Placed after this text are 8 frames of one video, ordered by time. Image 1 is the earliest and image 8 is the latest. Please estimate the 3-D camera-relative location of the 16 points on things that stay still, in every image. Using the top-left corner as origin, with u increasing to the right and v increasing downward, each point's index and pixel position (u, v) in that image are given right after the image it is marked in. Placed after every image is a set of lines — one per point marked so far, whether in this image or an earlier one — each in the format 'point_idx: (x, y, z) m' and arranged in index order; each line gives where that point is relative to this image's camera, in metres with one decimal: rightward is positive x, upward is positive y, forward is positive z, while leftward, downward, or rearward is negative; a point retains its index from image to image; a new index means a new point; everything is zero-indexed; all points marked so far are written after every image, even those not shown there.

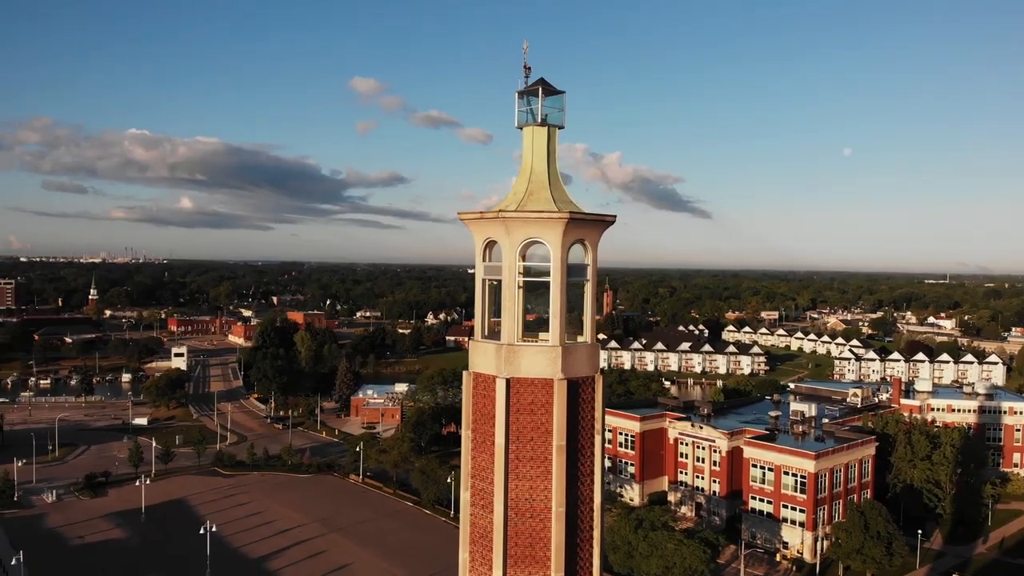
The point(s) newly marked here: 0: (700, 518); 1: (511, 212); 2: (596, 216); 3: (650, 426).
0: (+4.2, -5.1, +18.1) m
1: (0.0, +0.3, +3.1) m
2: (+0.3, +0.3, +3.2) m
3: (+3.3, -3.3, +19.3) m
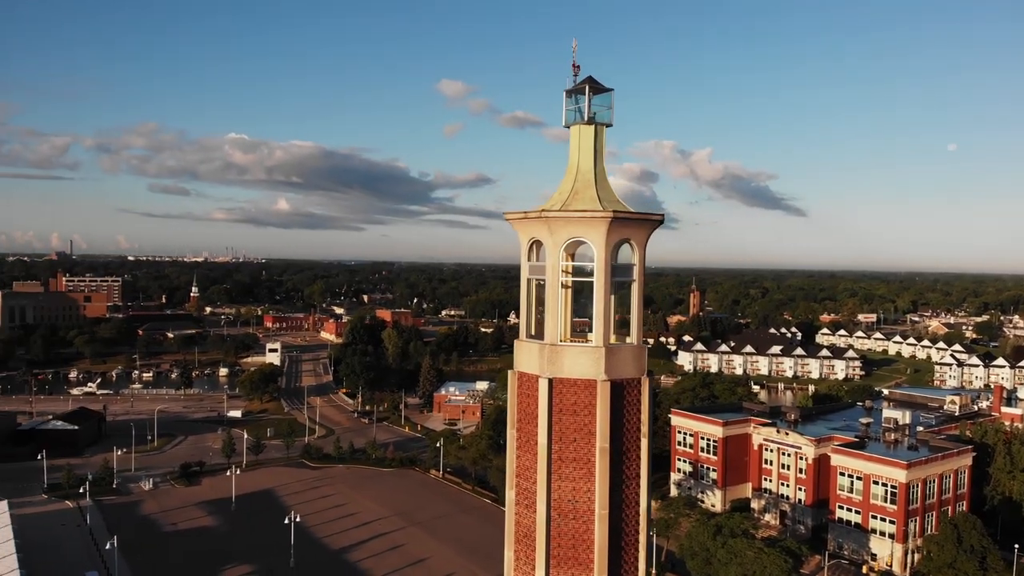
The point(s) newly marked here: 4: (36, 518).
0: (+5.8, -5.1, +17.6) m
1: (+0.2, +0.3, +3.1) m
2: (+0.5, +0.3, +3.1) m
3: (+5.1, -3.3, +18.8) m
4: (-10.4, -5.0, +17.8) m
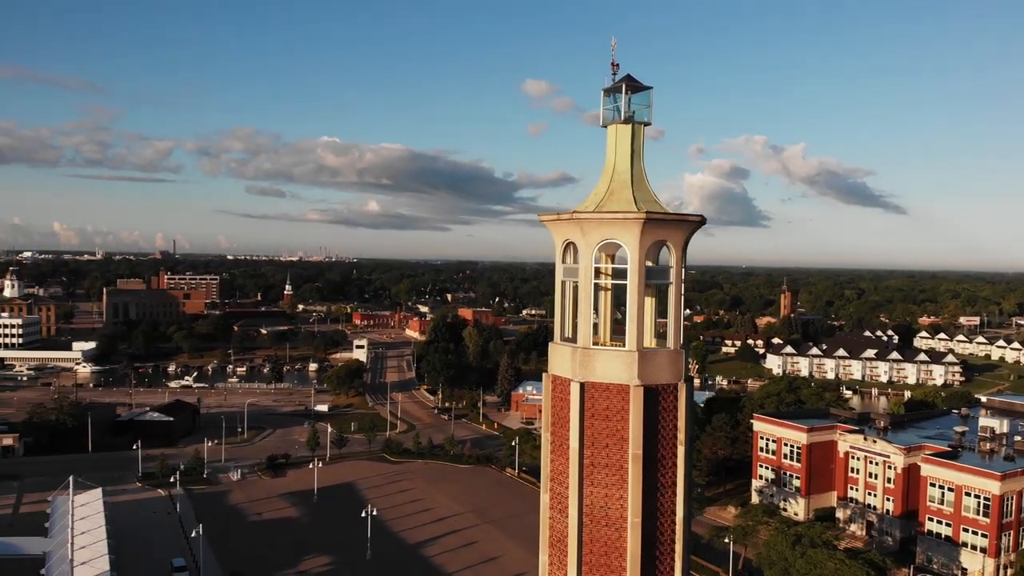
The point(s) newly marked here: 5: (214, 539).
0: (+7.4, -5.1, +16.9) m
1: (+0.3, +0.3, +3.1) m
2: (+0.6, +0.3, +3.1) m
3: (+6.8, -3.3, +18.2) m
4: (-8.7, -4.9, +18.7) m
5: (-6.1, -5.1, +16.8) m
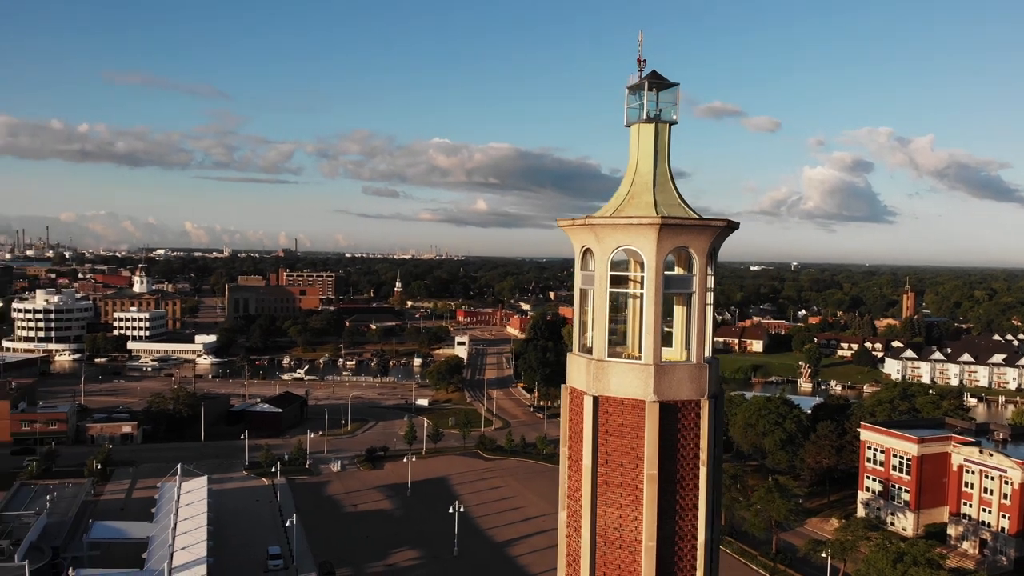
0: (+9.1, -5.2, +15.7) m
1: (+0.3, +0.3, +2.9) m
2: (+0.7, +0.2, +2.9) m
3: (+8.7, -3.4, +17.1) m
4: (-6.6, -4.9, +19.6) m
5: (-4.3, -5.1, +17.4) m
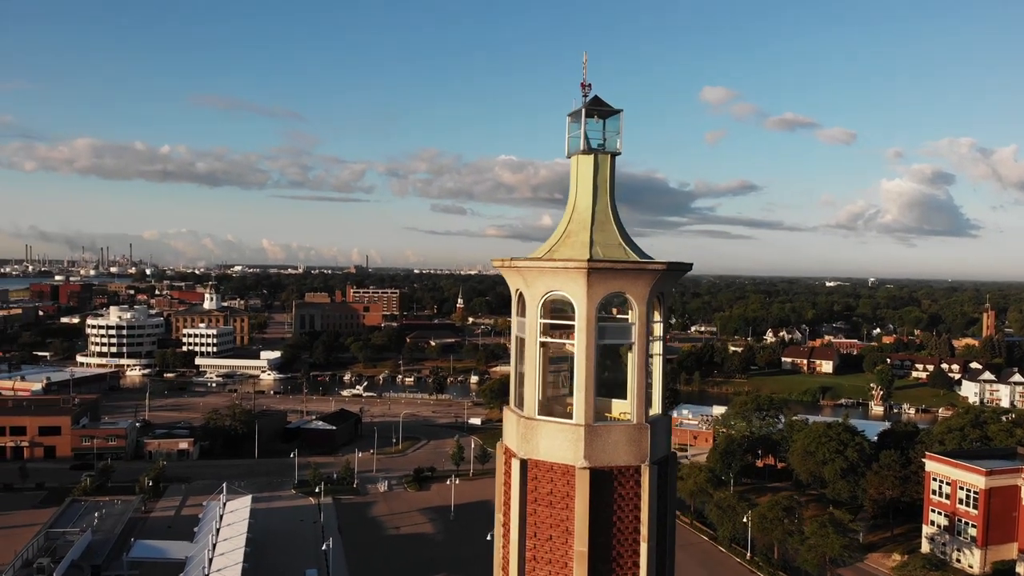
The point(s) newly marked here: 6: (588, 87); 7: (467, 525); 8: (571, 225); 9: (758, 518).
0: (+9.8, -5.6, +14.6) m
1: (0.0, +0.1, +2.6) m
2: (+0.4, +0.1, +2.5) m
3: (+9.5, -3.8, +16.0) m
4: (-5.6, -5.4, +19.7) m
5: (-3.4, -5.5, +17.3) m
6: (+0.3, +0.7, +2.8) m
7: (-1.1, -5.7, +19.7) m
8: (+0.2, +0.2, +2.7) m
9: (+4.9, -4.5, +16.2) m
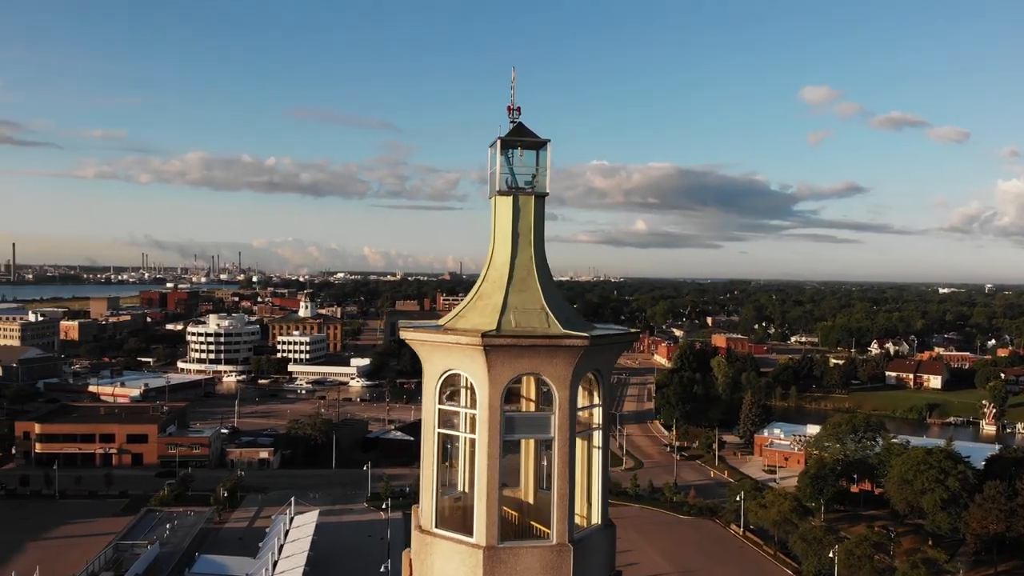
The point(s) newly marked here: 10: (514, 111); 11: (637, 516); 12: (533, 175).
0: (+10.8, -5.9, +12.8) m
1: (-0.2, -0.1, +2.1) m
2: (+0.1, -0.1, +2.0) m
3: (+10.6, -4.1, +14.3) m
4: (-3.9, -5.7, +19.6) m
5: (-2.1, -5.8, +17.0) m
6: (0.0, +0.5, +2.3) m
7: (+0.5, -6.0, +19.1) m
8: (-0.1, 0.0, +2.2) m
9: (+6.1, -4.8, +15.0) m
10: (0.0, +0.5, +2.4) m
11: (+3.0, -6.0, +18.6) m
12: (+0.1, +0.3, +2.2) m
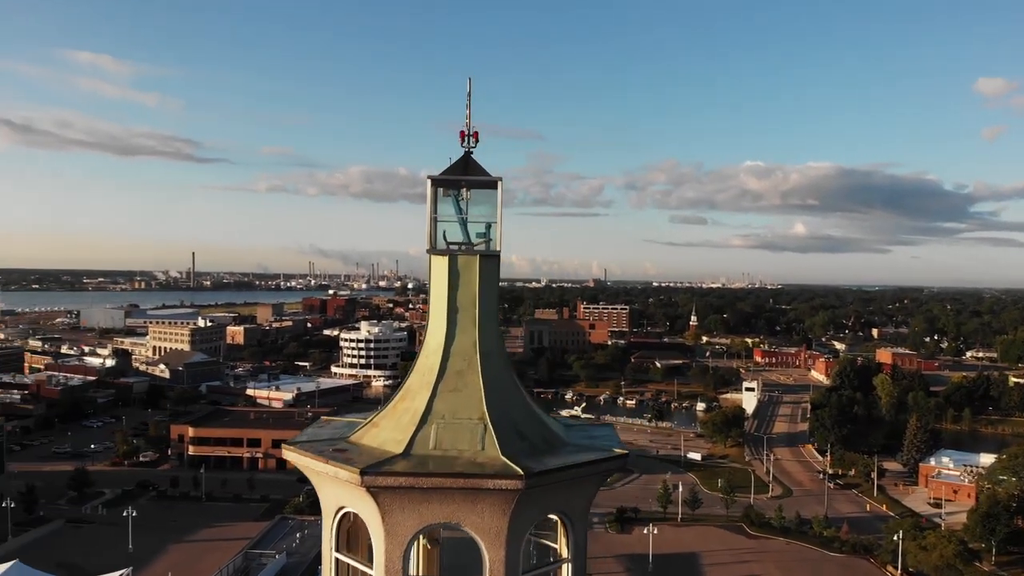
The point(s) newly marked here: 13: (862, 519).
0: (+12.4, -6.2, +10.0) m
1: (-0.4, -0.3, +1.5) m
2: (-0.1, -0.3, +1.3) m
3: (+12.5, -4.4, +11.6) m
4: (-0.9, -6.0, +19.4) m
5: (+0.5, -6.1, +16.4) m
6: (-0.1, +0.3, +1.7) m
7: (+3.4, -6.4, +18.1) m
8: (-0.2, -0.2, +1.5) m
9: (+8.1, -5.2, +13.0) m
10: (-0.1, +0.3, +1.7) m
11: (+5.7, -6.3, +17.1) m
12: (-0.1, +0.1, +1.6) m
13: (+8.5, -5.9, +20.0) m
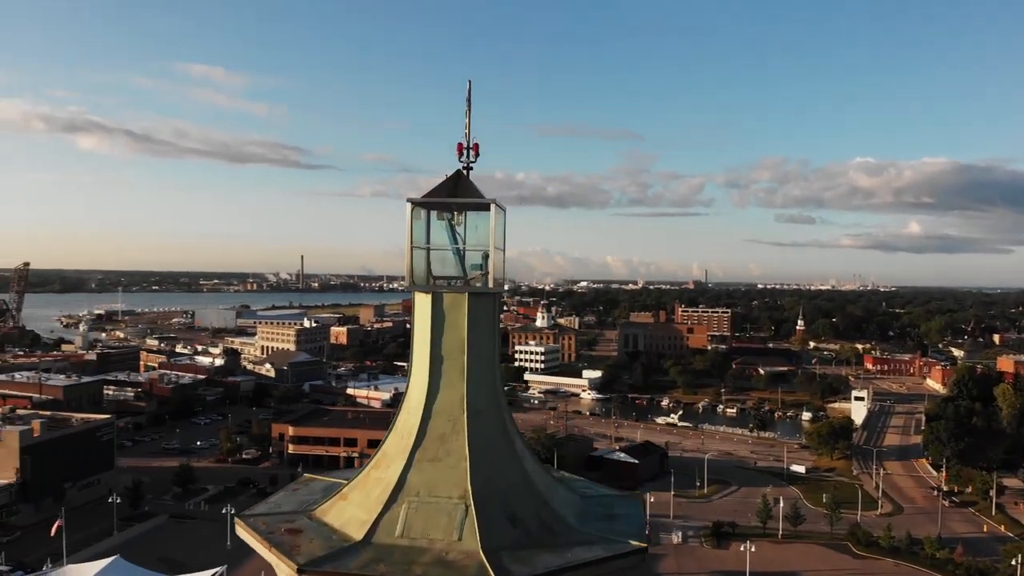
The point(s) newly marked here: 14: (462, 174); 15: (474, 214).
0: (+13.3, -6.3, +8.2) m
1: (-0.4, -0.4, +1.2) m
2: (-0.1, -0.4, +1.0) m
3: (+13.6, -4.5, +9.7) m
4: (+1.2, -6.1, +19.1) m
5: (+2.3, -6.2, +16.0) m
6: (-0.1, +0.3, +1.4) m
7: (+5.4, -6.5, +17.2) m
8: (-0.2, -0.2, +1.3) m
9: (+9.4, -5.3, +11.7) m
10: (-0.1, +0.3, +1.4) m
11: (+7.5, -6.4, +16.1) m
12: (-0.1, +0.1, +1.3) m
13: (+10.6, -6.0, +18.5) m
14: (0.0, +0.3, +1.4) m
15: (0.0, +0.1, +1.3) m
